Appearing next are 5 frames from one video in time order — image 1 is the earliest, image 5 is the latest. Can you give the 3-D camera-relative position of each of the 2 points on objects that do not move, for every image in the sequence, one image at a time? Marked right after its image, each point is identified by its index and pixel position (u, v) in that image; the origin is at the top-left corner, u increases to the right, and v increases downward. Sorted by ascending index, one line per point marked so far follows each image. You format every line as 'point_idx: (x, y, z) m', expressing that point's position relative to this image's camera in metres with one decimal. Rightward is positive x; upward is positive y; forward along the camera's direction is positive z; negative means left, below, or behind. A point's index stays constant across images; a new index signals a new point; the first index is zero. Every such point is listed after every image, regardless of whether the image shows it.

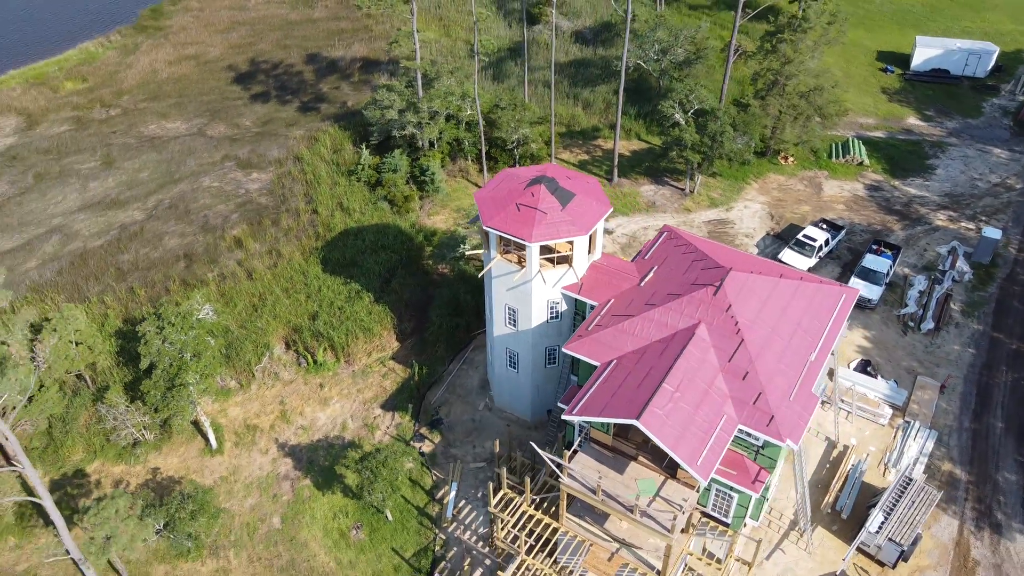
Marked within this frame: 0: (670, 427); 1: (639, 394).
0: (+3.6, -3.2, +18.5) m
1: (+2.9, -2.5, +19.3) m
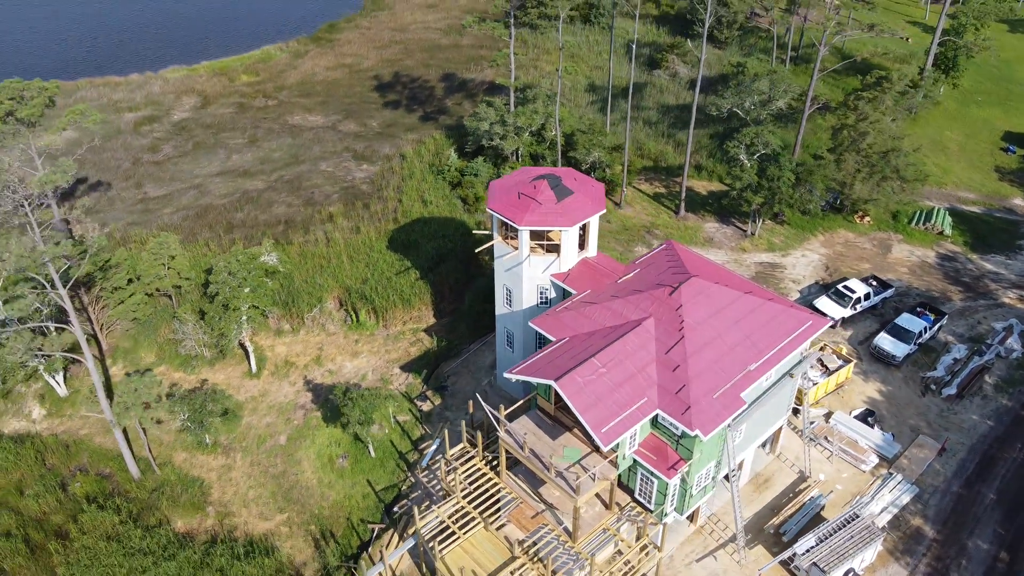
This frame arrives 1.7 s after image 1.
0: (+1.8, -2.7, +20.4) m
1: (+1.5, -2.0, +21.3) m
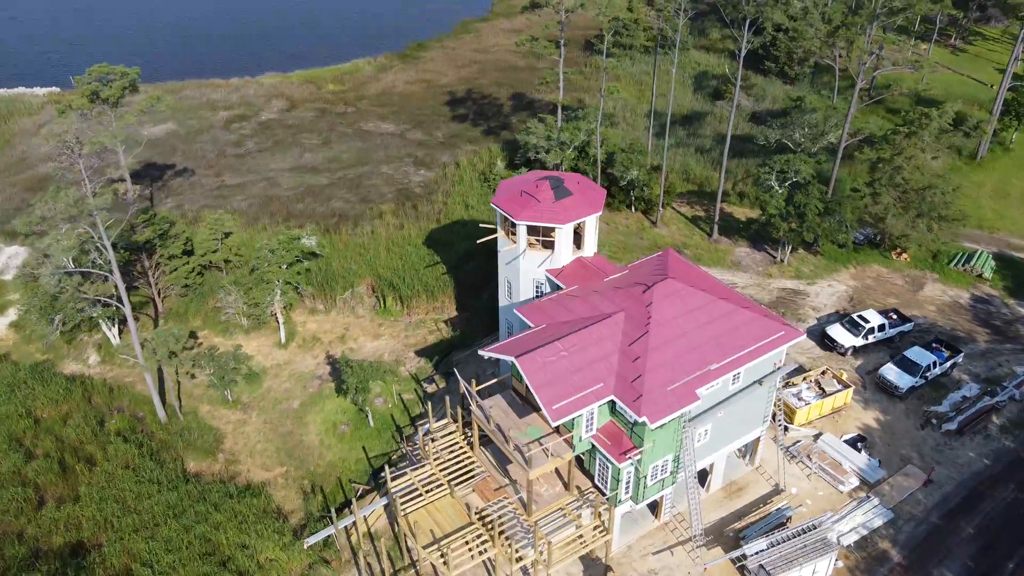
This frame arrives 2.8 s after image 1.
0: (+0.8, -2.3, +21.8) m
1: (+0.6, -1.6, +22.8) m
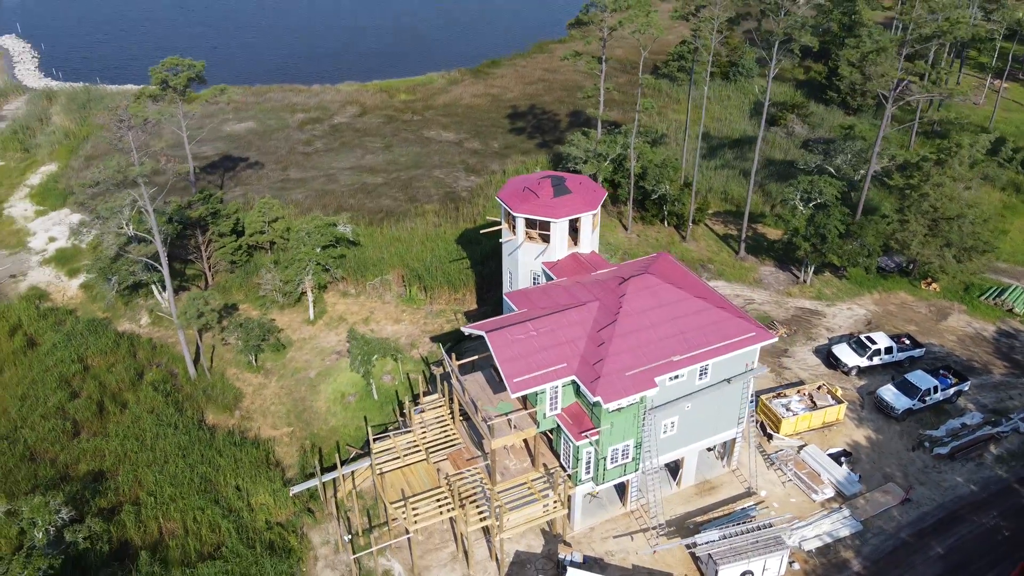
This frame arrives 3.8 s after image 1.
0: (0.0, -1.8, +23.4) m
1: (-0.1, -1.1, +24.4) m
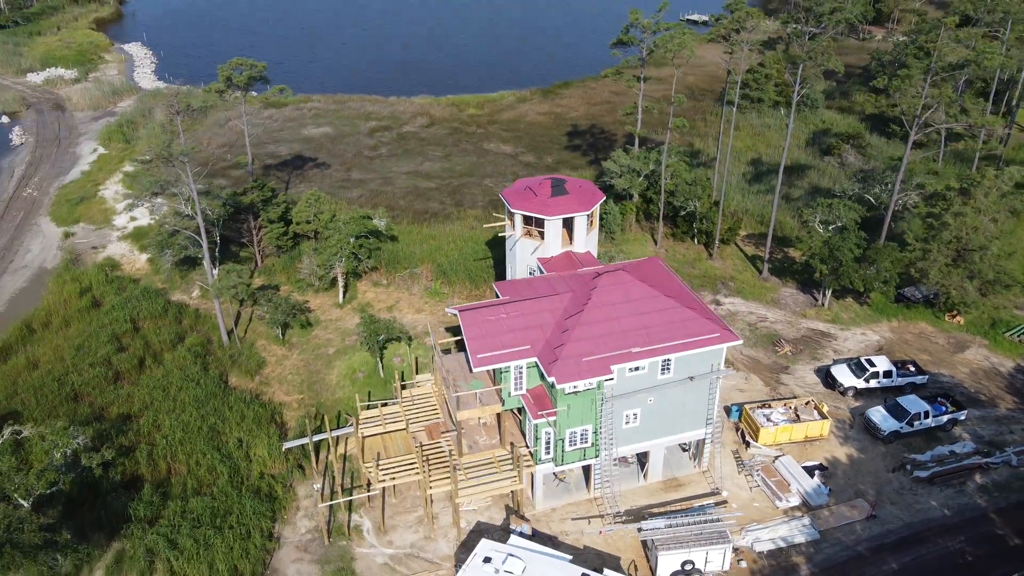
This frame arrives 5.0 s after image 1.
0: (-1.0, -1.3, +25.2) m
1: (-0.9, -0.6, +26.3) m
